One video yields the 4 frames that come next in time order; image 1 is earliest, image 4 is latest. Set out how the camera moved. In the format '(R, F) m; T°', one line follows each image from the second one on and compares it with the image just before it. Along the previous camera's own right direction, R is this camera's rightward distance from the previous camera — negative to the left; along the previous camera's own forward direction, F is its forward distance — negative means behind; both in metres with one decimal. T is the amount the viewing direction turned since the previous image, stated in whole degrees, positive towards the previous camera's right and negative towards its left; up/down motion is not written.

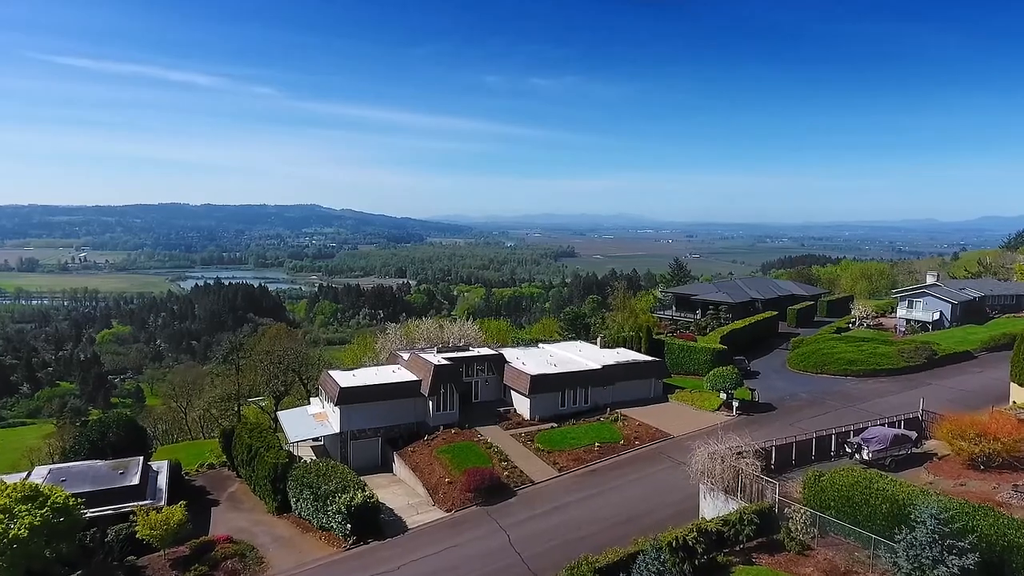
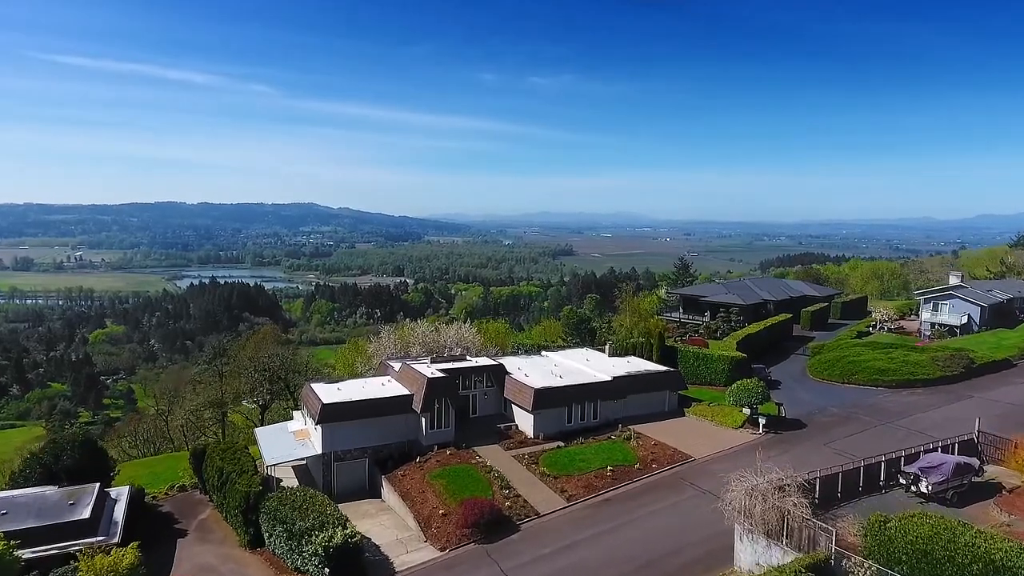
(-0.2, +3.1) m; 0°
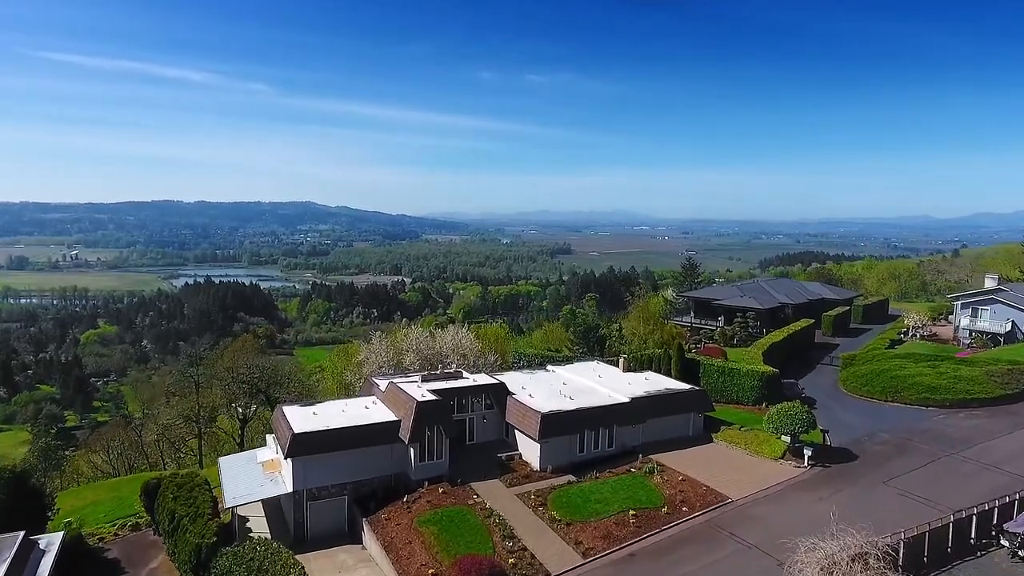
(-0.2, +4.1) m; 0°
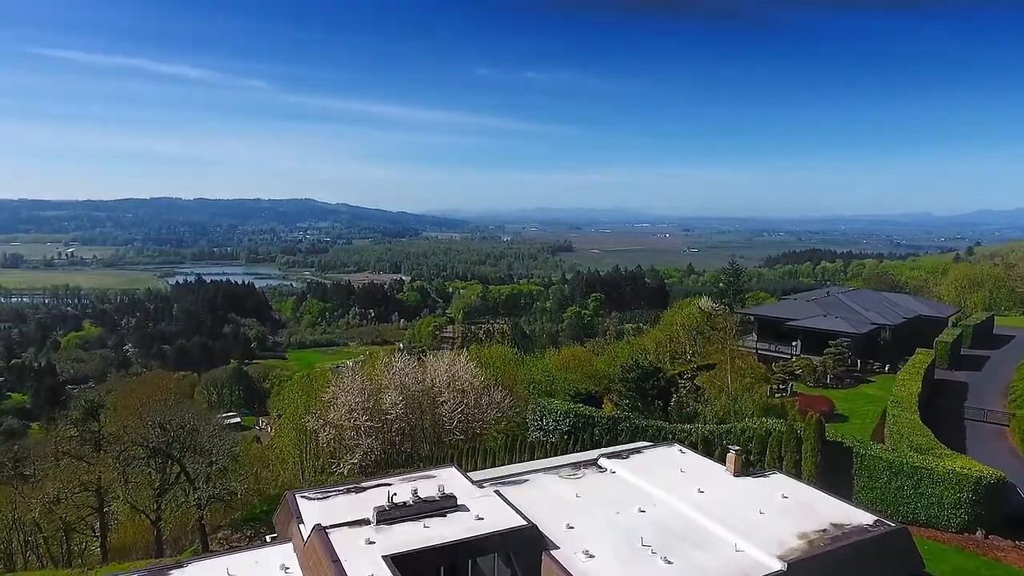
(-0.9, +13.4) m; 0°
